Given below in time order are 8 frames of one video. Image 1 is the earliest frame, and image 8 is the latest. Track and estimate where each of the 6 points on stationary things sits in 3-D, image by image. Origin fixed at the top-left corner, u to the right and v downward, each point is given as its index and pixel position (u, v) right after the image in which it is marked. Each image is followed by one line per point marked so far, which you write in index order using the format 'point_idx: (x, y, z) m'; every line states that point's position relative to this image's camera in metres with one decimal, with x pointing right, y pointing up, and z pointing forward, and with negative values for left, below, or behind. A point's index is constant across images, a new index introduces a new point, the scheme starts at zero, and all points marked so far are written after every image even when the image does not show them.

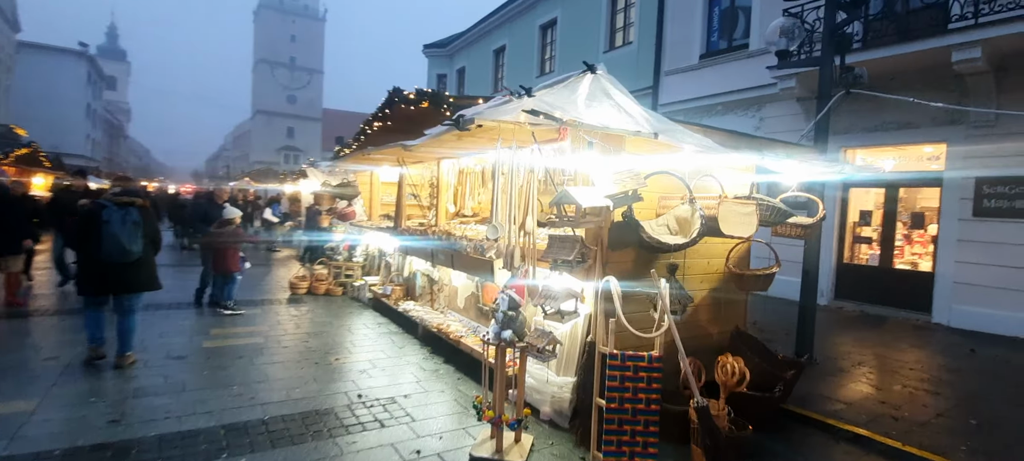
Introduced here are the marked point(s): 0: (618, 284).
0: (+0.8, -0.4, +3.7) m
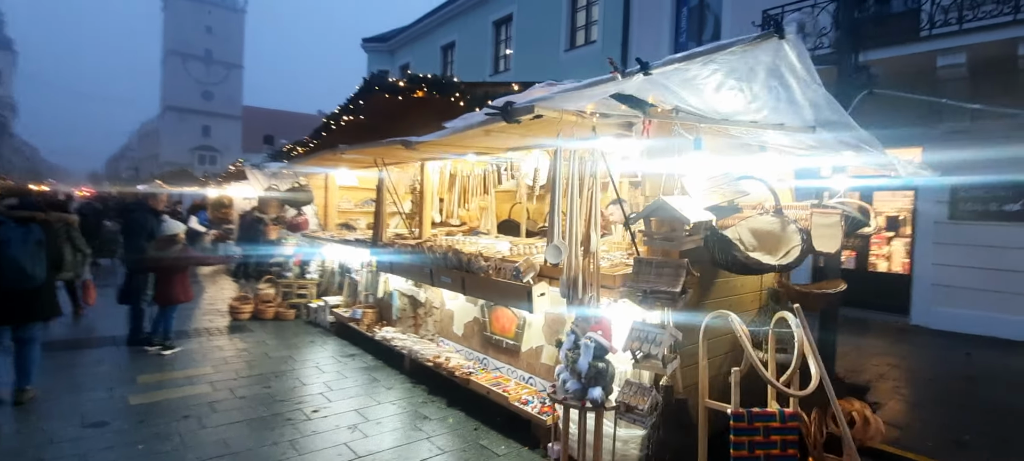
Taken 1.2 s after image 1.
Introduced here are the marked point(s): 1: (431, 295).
0: (+1.3, -0.5, +2.9) m
1: (-1.0, -0.8, +6.4) m
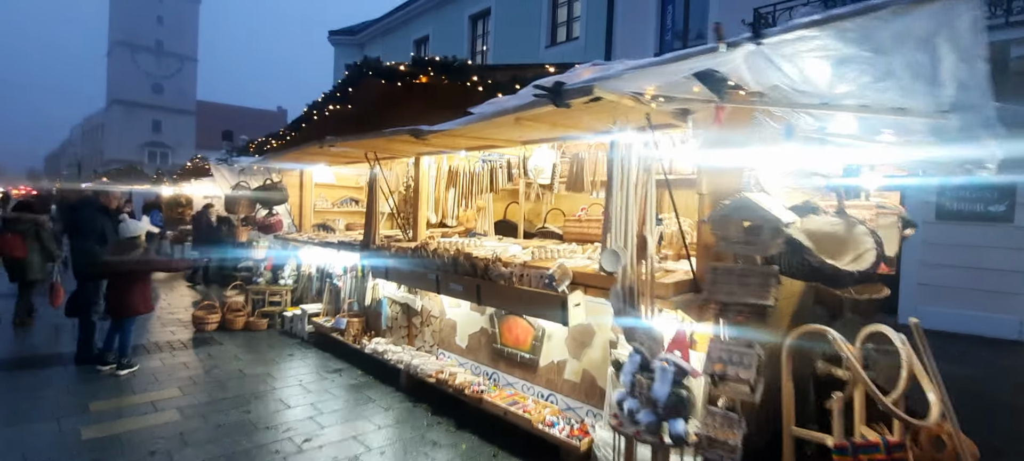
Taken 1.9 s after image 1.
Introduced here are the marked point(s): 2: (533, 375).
0: (+1.6, -0.5, +2.5) m
1: (-1.0, -0.8, +5.8) m
2: (+0.2, -1.4, +4.7) m
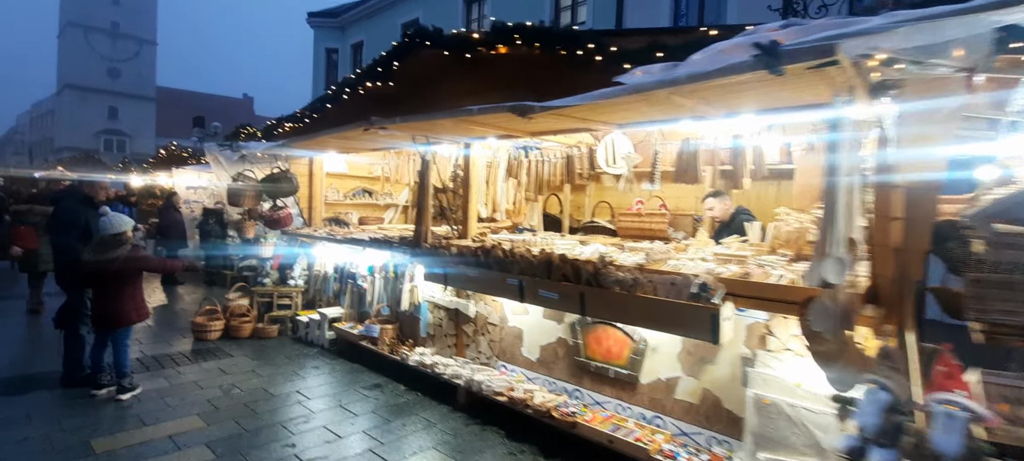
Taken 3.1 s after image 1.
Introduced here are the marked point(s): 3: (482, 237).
0: (+2.5, -0.5, +1.9) m
1: (-0.3, -0.8, +5.1) m
2: (+1.0, -1.3, +4.1) m
3: (-0.3, -0.1, +5.2) m
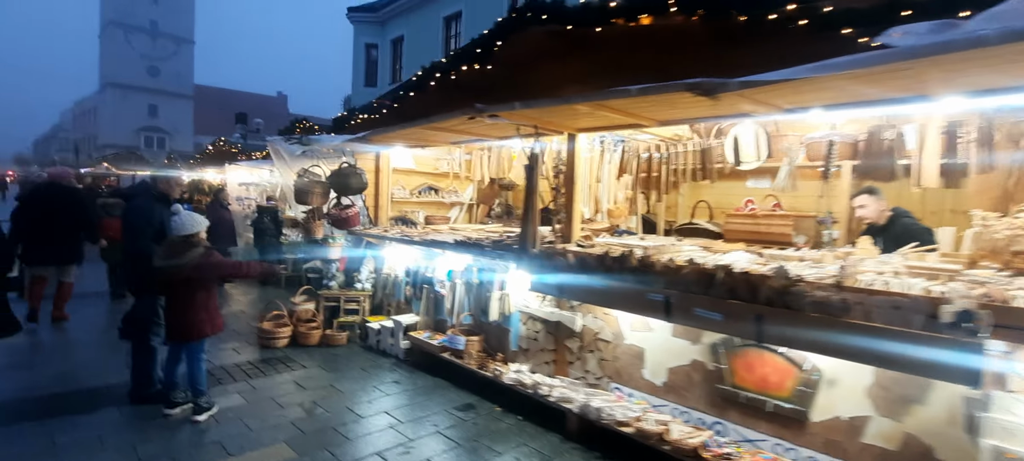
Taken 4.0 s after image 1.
0: (+3.4, -0.6, +1.2) m
1: (+0.8, -0.8, +4.5) m
2: (+1.9, -1.4, +3.4) m
3: (+0.7, -0.1, +4.6) m
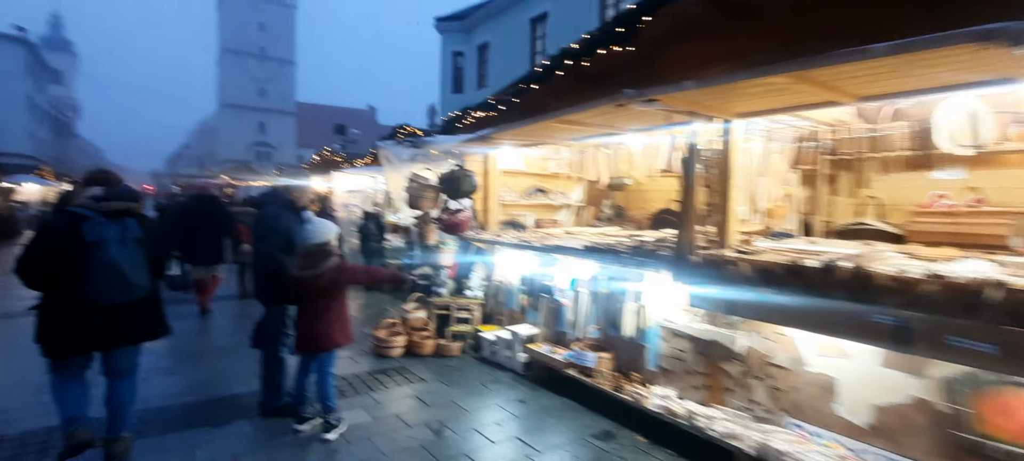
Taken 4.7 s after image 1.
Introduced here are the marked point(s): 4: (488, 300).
0: (+4.0, -0.6, +0.1) m
1: (+1.9, -0.9, +3.8) m
2: (+2.9, -1.4, +2.5) m
3: (+1.9, -0.1, +3.9) m
4: (-0.3, -0.9, +6.7) m
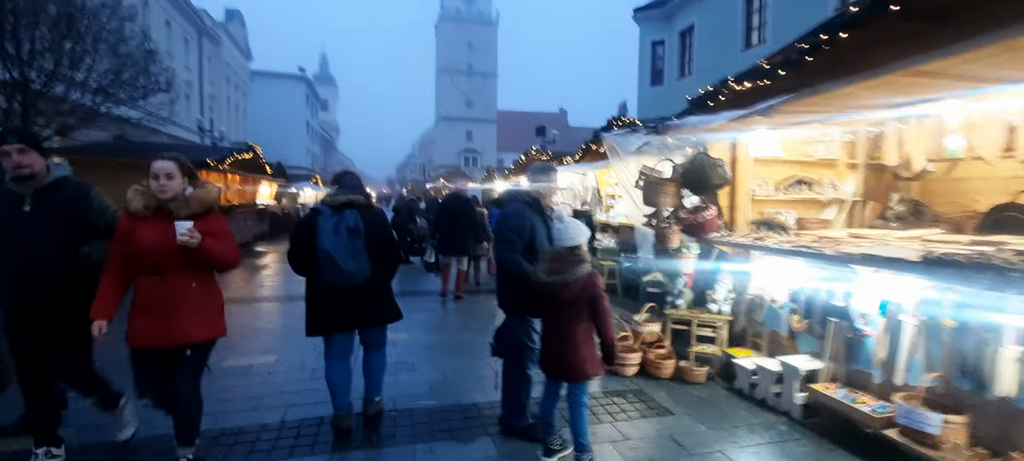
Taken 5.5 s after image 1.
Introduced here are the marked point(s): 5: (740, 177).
0: (+4.1, -0.7, -2.3) m
1: (+3.5, -0.9, +1.9) m
2: (+4.0, -1.4, +0.4) m
3: (+3.5, -0.2, +2.0) m
4: (+2.5, -1.0, +5.5) m
5: (+2.6, +0.6, +5.7) m
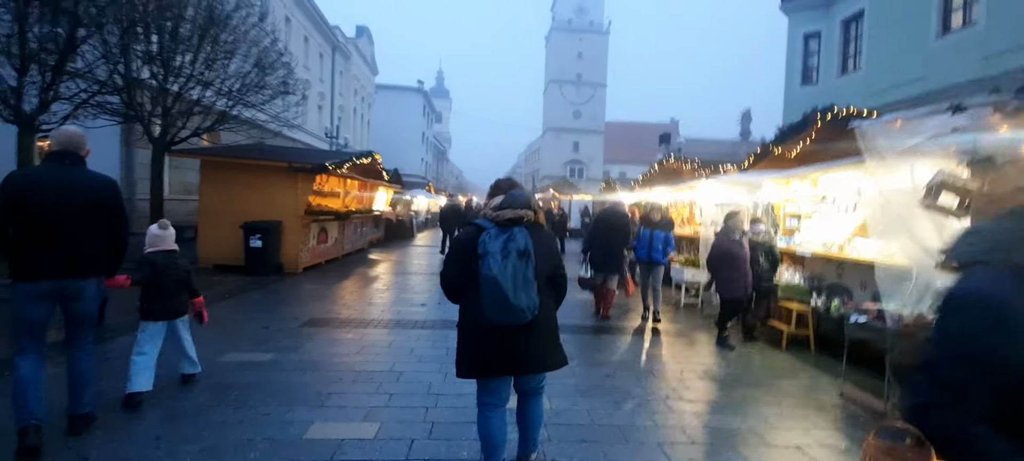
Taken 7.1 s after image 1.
0: (+3.9, -0.9, -5.0) m
1: (+4.2, -1.2, -0.7) m
2: (+4.3, -1.7, -2.4) m
3: (+4.3, -0.5, -0.6) m
4: (+3.9, -1.3, +2.9) m
5: (+4.2, +0.2, +3.1) m
